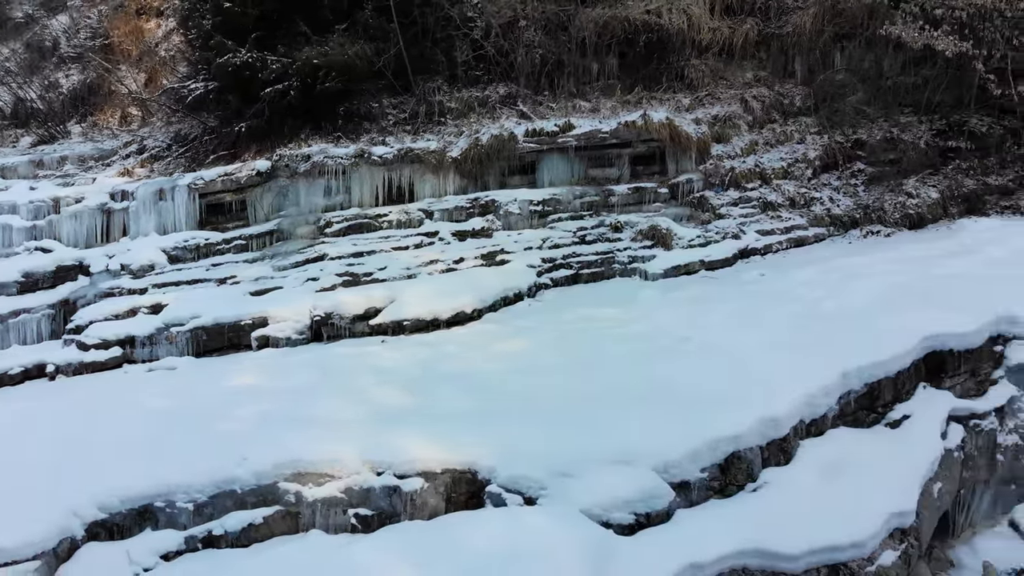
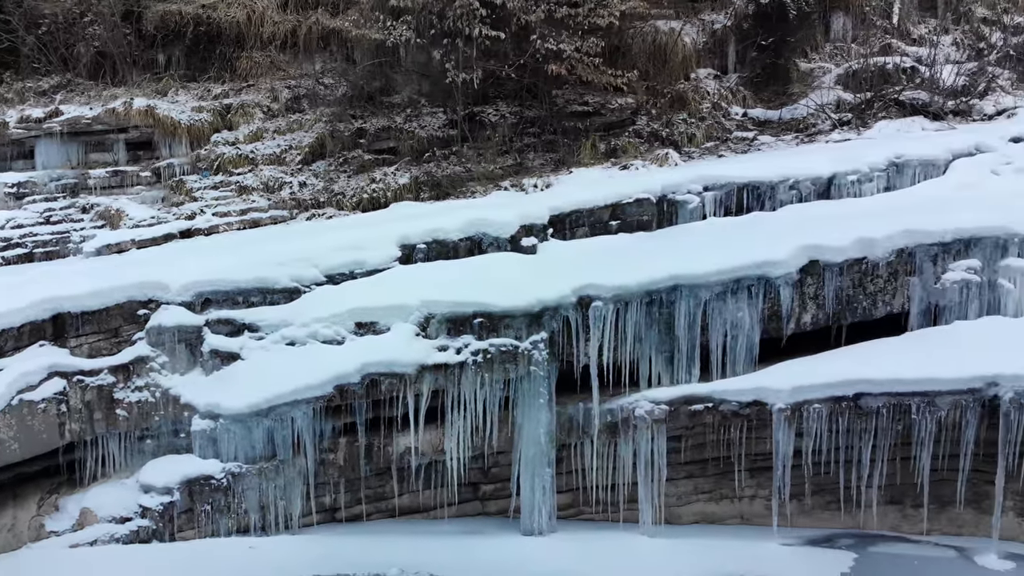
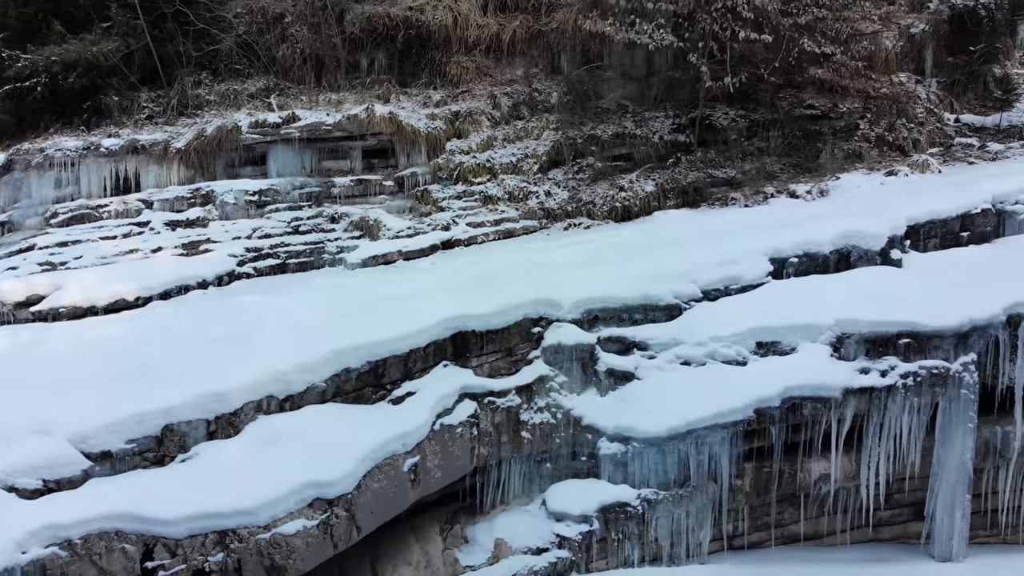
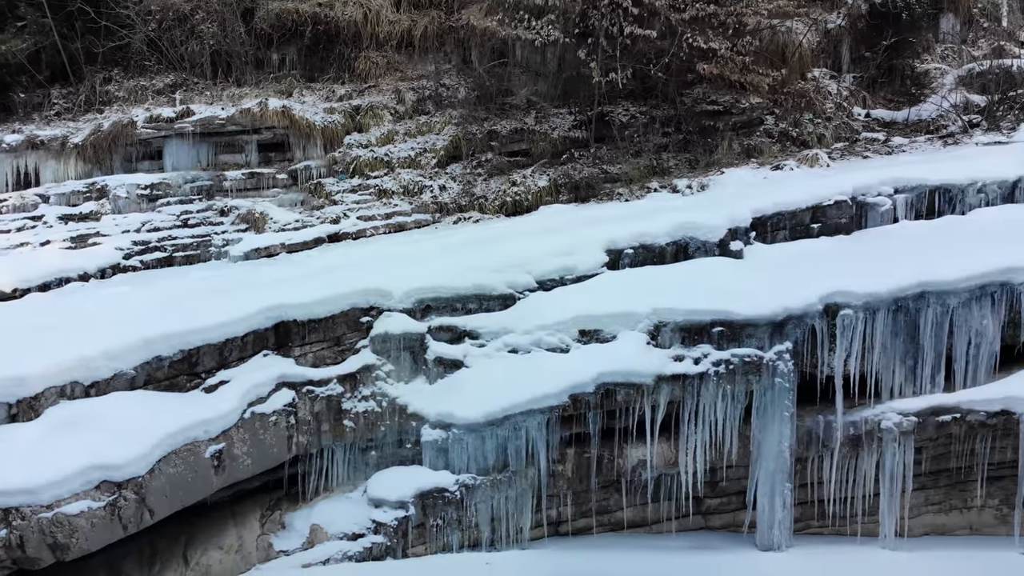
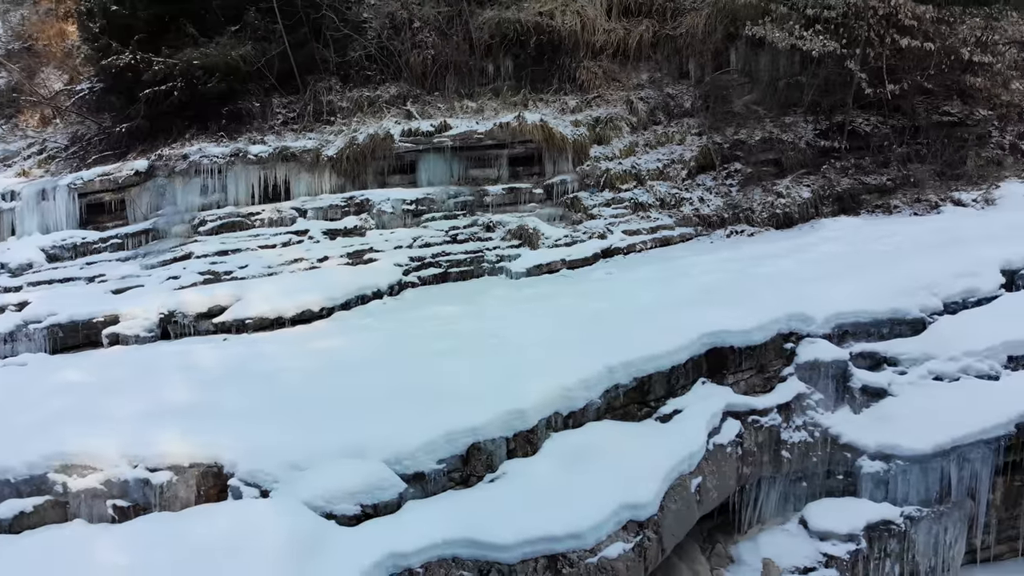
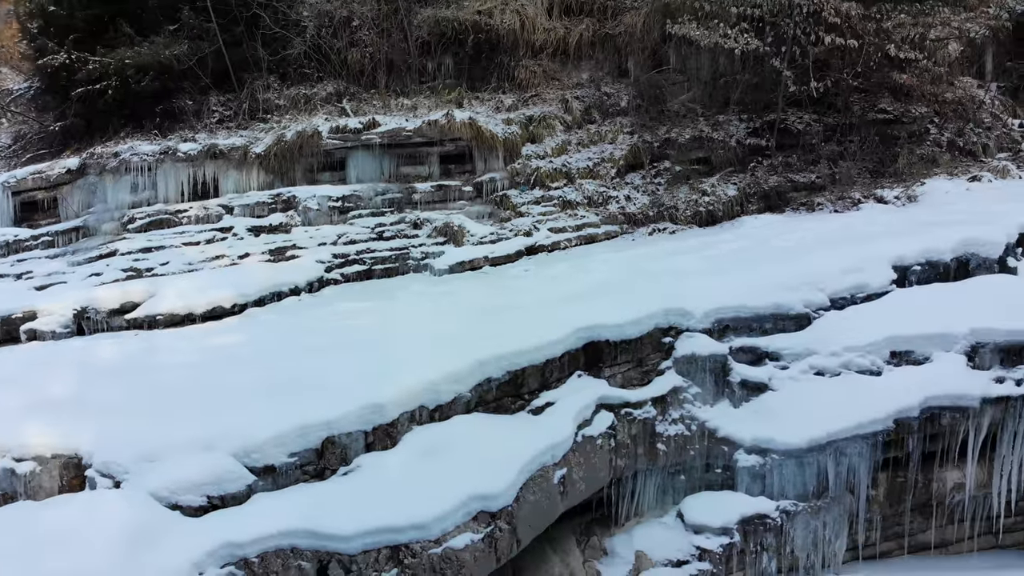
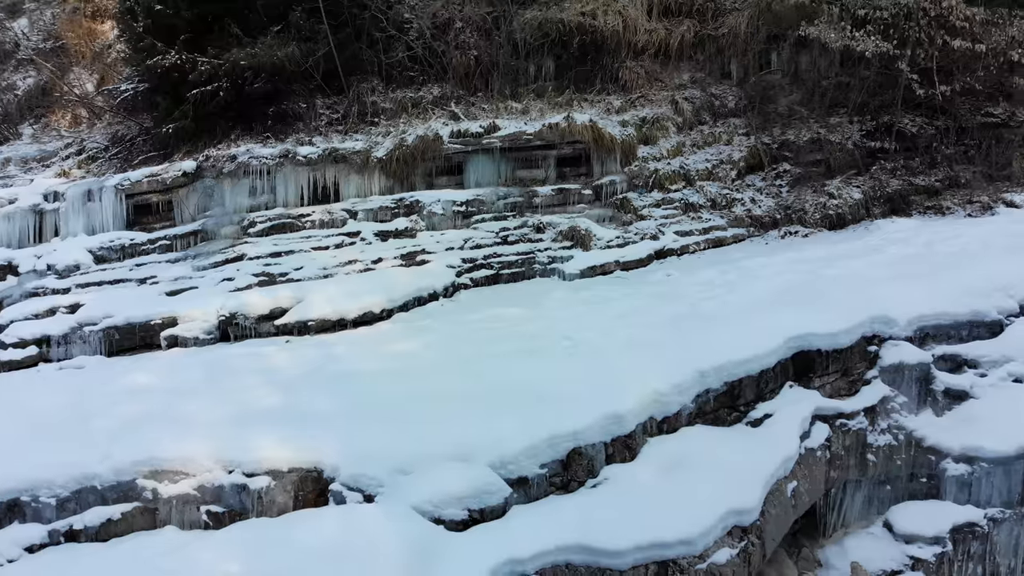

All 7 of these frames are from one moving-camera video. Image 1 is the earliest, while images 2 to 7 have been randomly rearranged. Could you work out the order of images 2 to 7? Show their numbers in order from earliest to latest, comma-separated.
7, 5, 6, 3, 4, 2
